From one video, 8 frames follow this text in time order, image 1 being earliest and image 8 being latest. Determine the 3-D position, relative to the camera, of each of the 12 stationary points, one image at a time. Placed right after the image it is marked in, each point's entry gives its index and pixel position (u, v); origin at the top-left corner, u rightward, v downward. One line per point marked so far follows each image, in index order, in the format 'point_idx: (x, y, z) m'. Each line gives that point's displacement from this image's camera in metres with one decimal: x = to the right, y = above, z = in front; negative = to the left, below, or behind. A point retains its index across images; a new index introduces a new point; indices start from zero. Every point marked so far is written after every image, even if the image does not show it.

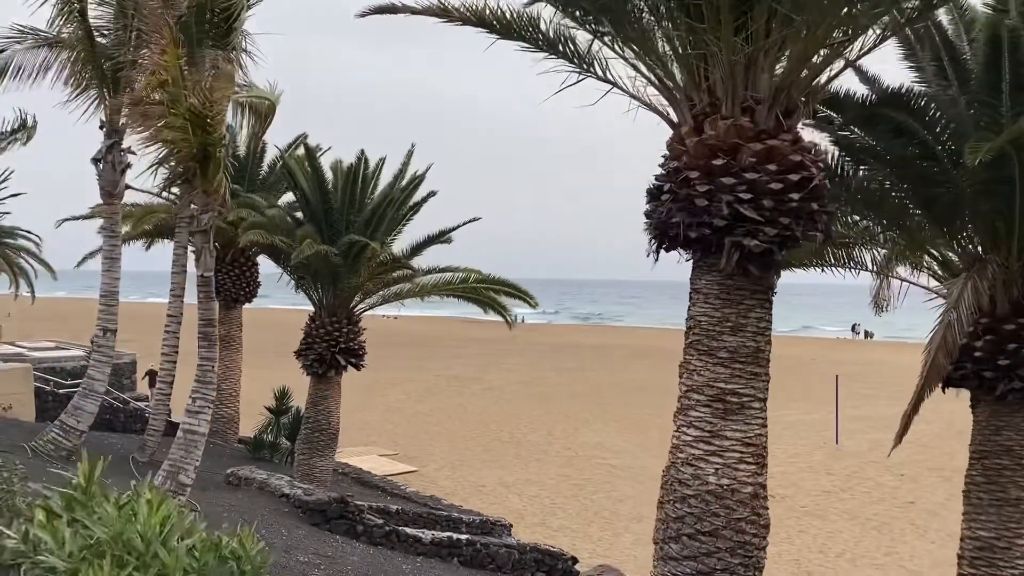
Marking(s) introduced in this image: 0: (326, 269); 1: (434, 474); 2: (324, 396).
0: (-2.3, +0.2, +9.5) m
1: (-1.9, -4.6, +19.0) m
2: (-2.5, -1.4, +9.9) m
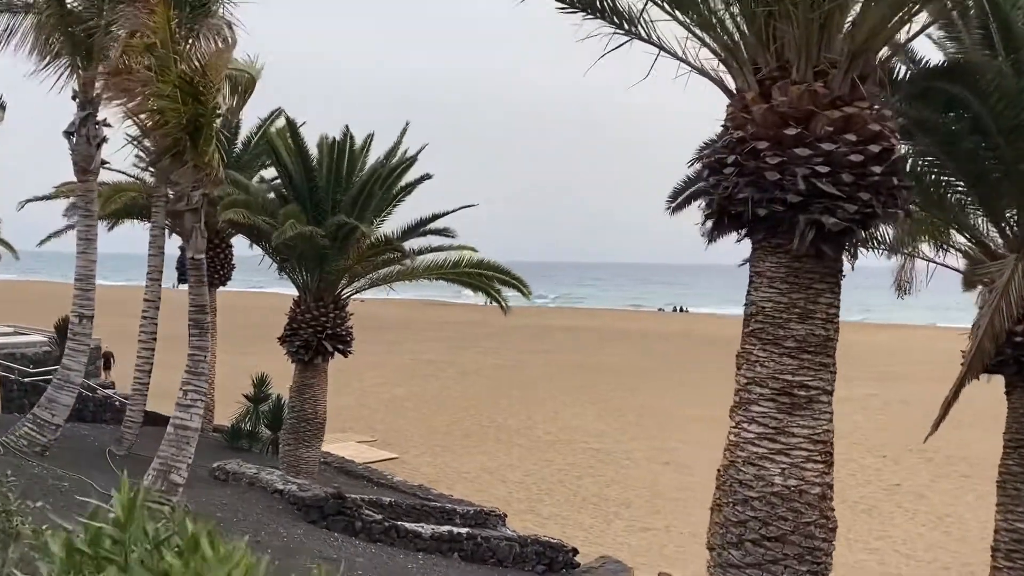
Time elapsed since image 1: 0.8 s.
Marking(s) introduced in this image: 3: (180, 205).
0: (-2.4, +0.4, +9.1) m
1: (-2.4, -4.2, +18.7) m
2: (-2.5, -1.2, +9.5) m
3: (-2.5, +0.7, +6.4) m
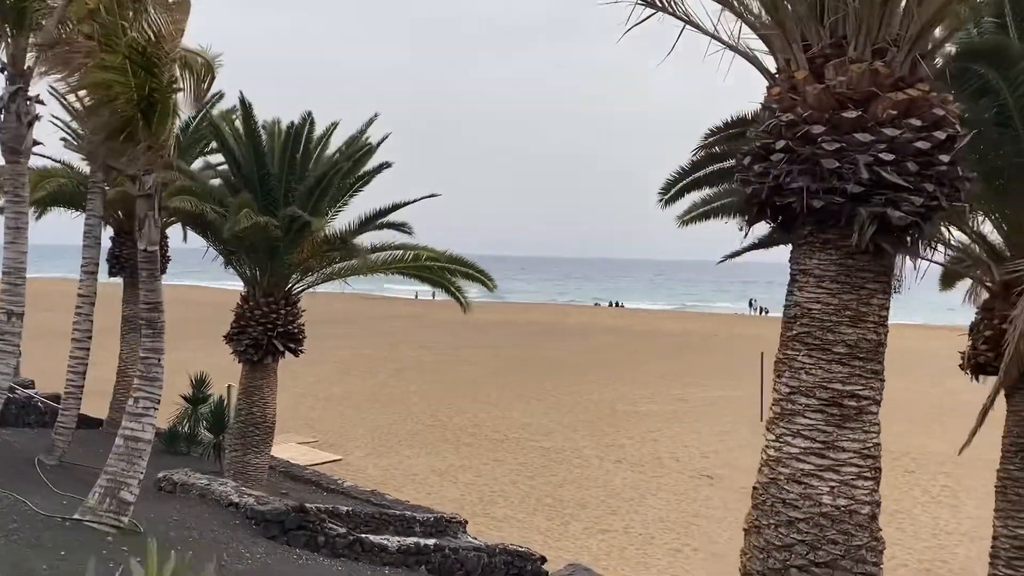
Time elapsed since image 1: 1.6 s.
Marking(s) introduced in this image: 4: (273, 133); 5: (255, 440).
0: (-2.8, +0.5, +8.5) m
1: (-3.6, -4.1, +18.1) m
2: (-3.0, -1.1, +8.9) m
3: (-2.6, +0.7, +5.8) m
4: (-2.9, +1.9, +9.3) m
5: (-3.0, -1.8, +8.9) m
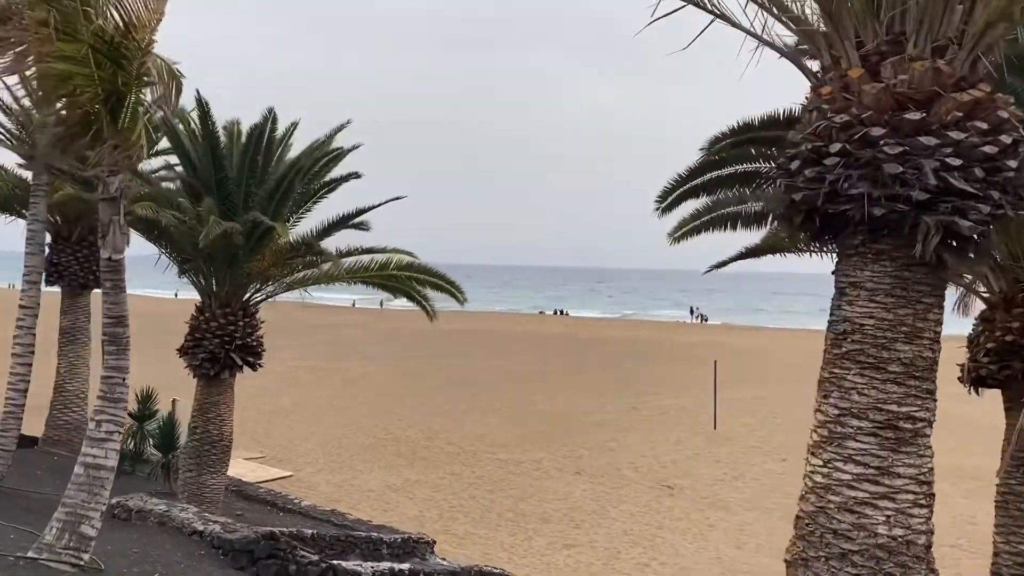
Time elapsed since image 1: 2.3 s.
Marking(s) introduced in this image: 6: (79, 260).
0: (-3.1, +0.4, +8.0) m
1: (-4.5, -4.3, +17.5) m
2: (-3.3, -1.2, +8.4) m
3: (-2.7, +0.7, +5.4) m
4: (-3.2, +1.8, +8.9) m
5: (-3.3, -1.9, +8.4) m
6: (-6.3, +0.4, +11.2) m
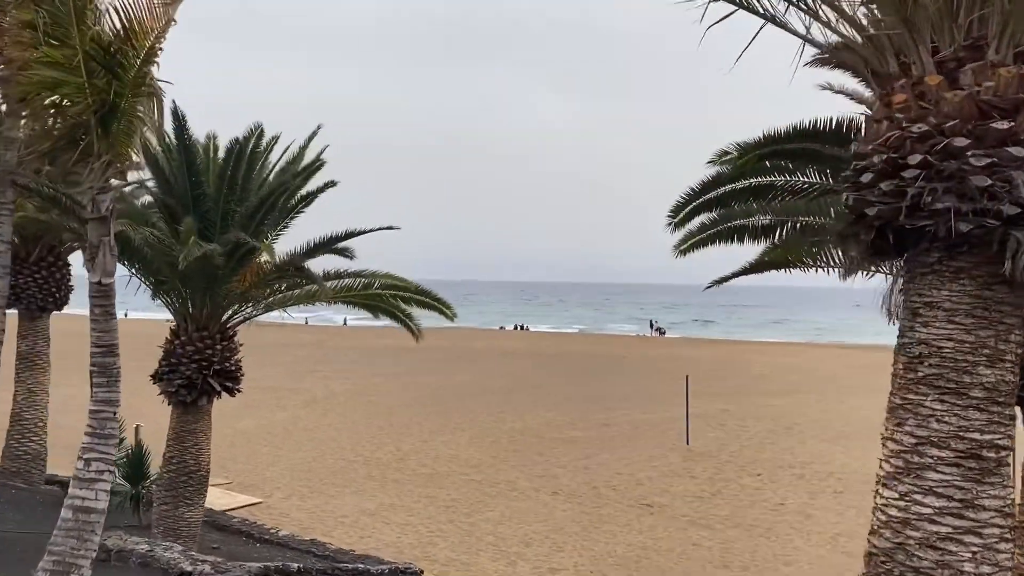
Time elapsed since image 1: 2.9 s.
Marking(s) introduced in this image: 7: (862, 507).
0: (-3.1, +0.1, +7.7) m
1: (-5.1, -4.8, +16.9) m
2: (-3.4, -1.5, +8.0) m
3: (-2.6, +0.5, +5.0) m
4: (-3.4, +1.6, +8.5) m
5: (-3.4, -2.1, +8.0) m
6: (-6.6, +0.1, +10.6) m
7: (+6.9, -4.3, +15.2) m
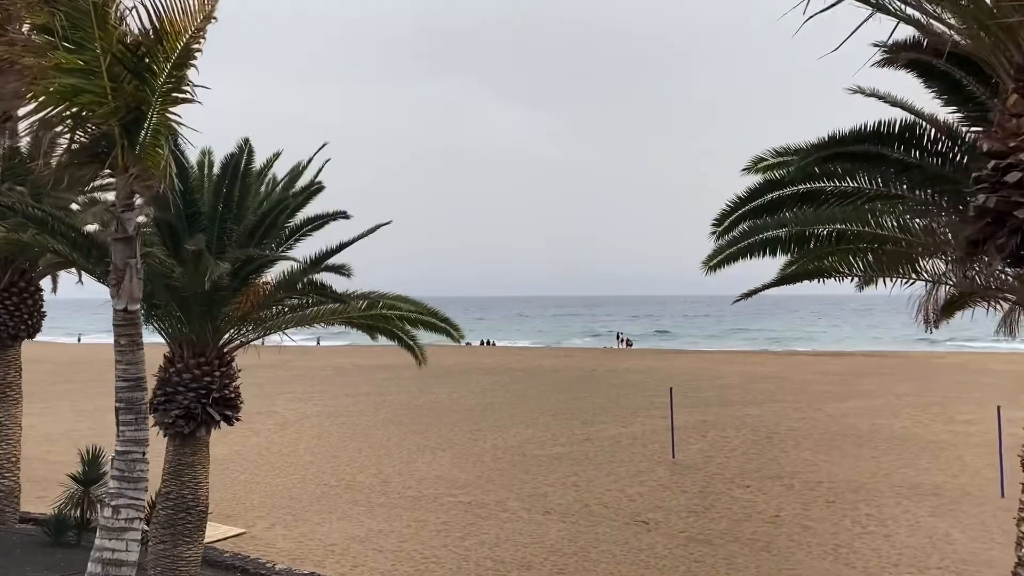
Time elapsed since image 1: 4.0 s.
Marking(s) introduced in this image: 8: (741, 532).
0: (-3.0, -0.1, +7.3) m
1: (-5.2, -5.2, +16.3) m
2: (-3.2, -1.7, +7.5) m
3: (-2.4, +0.3, +4.6) m
4: (-3.3, +1.3, +8.1) m
5: (-3.2, -2.4, +7.5) m
6: (-6.6, -0.3, +10.0) m
7: (+6.8, -4.5, +15.1) m
8: (+4.4, -4.7, +14.6) m
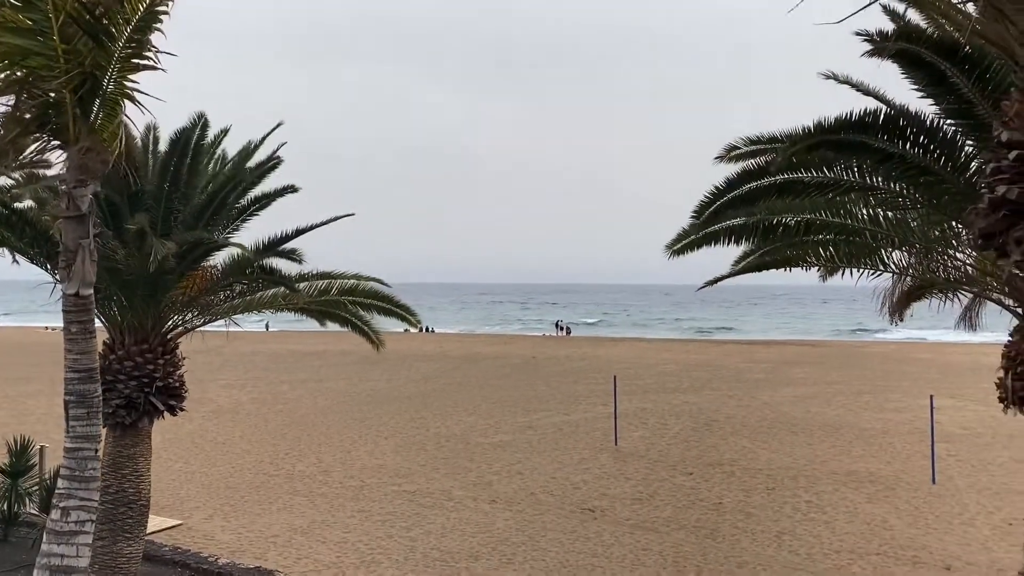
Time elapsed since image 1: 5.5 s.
0: (-3.3, +0.1, +6.9) m
1: (-6.3, -4.9, +15.8) m
2: (-3.6, -1.6, +7.1) m
3: (-2.5, +0.4, +4.3) m
4: (-3.7, +1.5, +7.7) m
5: (-3.6, -2.2, +7.1) m
6: (-7.1, 0.0, +9.4) m
7: (+5.8, -4.3, +15.5) m
8: (+3.4, -4.5, +14.8) m
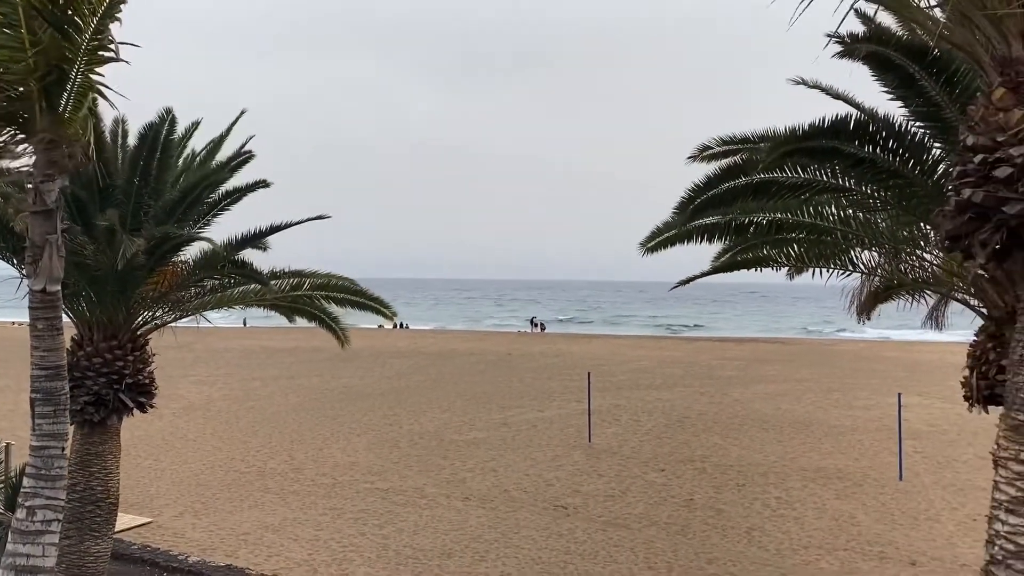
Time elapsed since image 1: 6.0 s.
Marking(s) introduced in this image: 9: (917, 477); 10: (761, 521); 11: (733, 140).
0: (-3.6, +0.1, +6.8) m
1: (-6.9, -4.8, +15.6) m
2: (-3.8, -1.5, +7.0) m
3: (-2.7, +0.5, +4.2) m
4: (-3.9, +1.5, +7.6) m
5: (-3.8, -2.2, +7.0) m
6: (-7.4, +0.1, +9.1) m
7: (+5.2, -4.3, +15.7) m
8: (+2.9, -4.4, +14.9) m
9: (+9.0, -4.2, +17.0) m
10: (+4.6, -4.3, +14.3) m
11: (+2.1, +1.4, +7.4) m
